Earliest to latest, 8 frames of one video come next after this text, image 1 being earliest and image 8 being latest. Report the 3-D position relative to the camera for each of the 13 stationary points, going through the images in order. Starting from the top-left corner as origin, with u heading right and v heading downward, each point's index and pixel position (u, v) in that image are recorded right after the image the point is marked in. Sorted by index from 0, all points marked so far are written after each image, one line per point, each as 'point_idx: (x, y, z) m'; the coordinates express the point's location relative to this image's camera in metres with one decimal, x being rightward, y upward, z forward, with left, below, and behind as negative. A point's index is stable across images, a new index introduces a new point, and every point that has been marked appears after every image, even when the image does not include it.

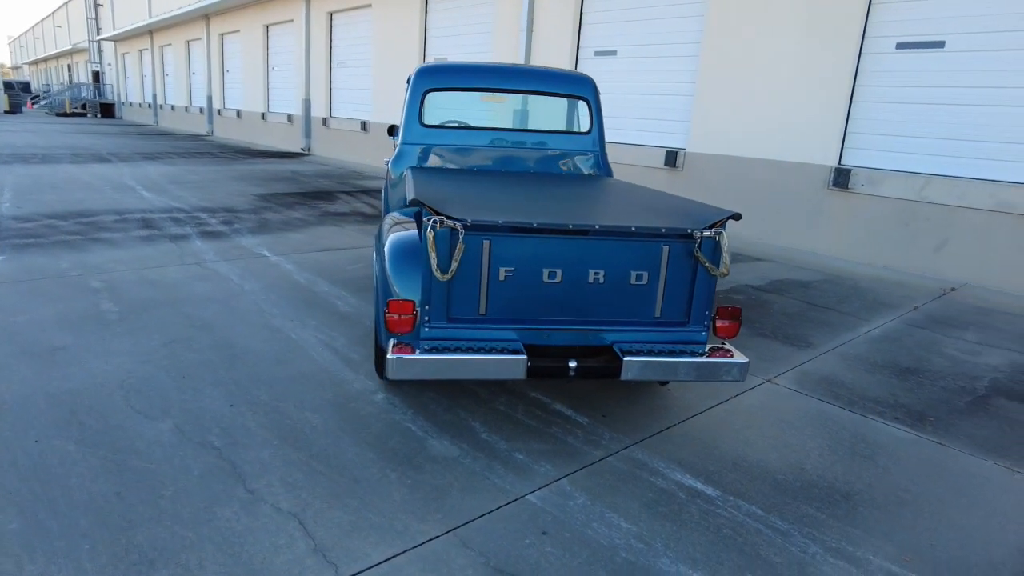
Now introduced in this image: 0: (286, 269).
0: (-2.2, +0.2, +6.3) m
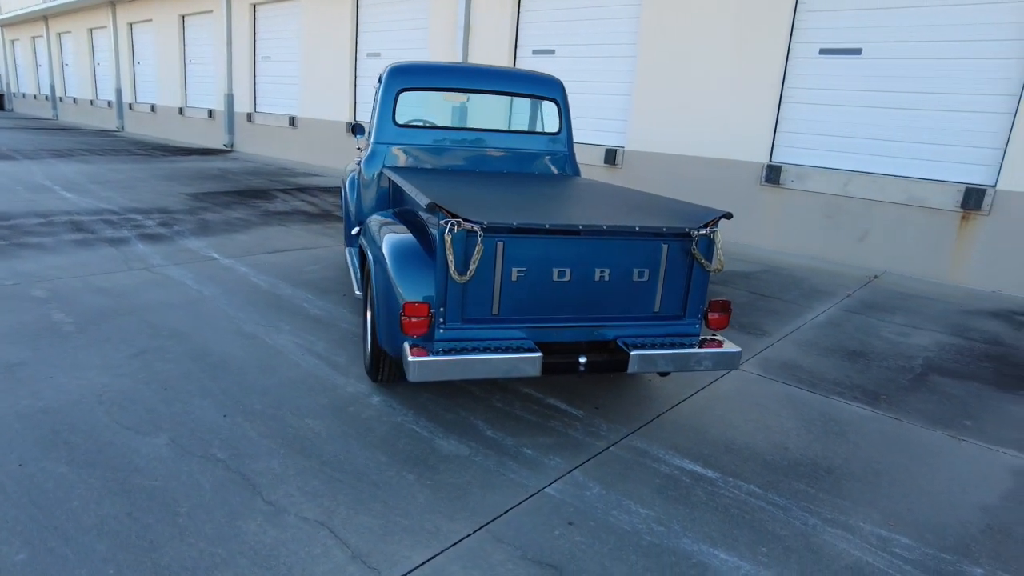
0: (-2.6, +0.1, +6.0) m
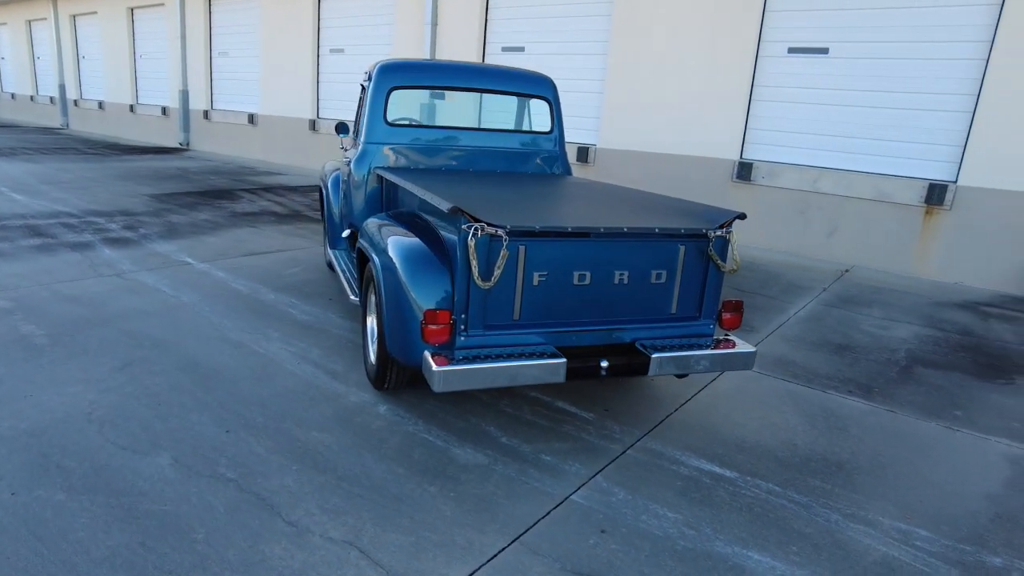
0: (-2.7, +0.1, +5.8) m
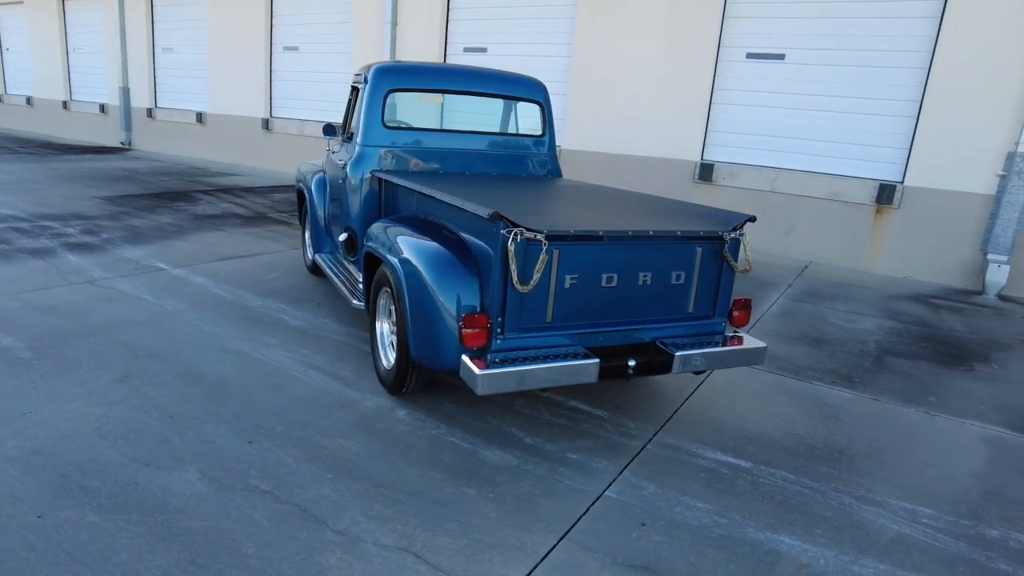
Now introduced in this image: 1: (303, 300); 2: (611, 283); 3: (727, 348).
0: (-2.8, 0.0, +5.6) m
1: (-1.8, -0.1, +5.4) m
2: (+0.5, 0.0, +3.1) m
3: (+1.2, -0.3, +3.4) m
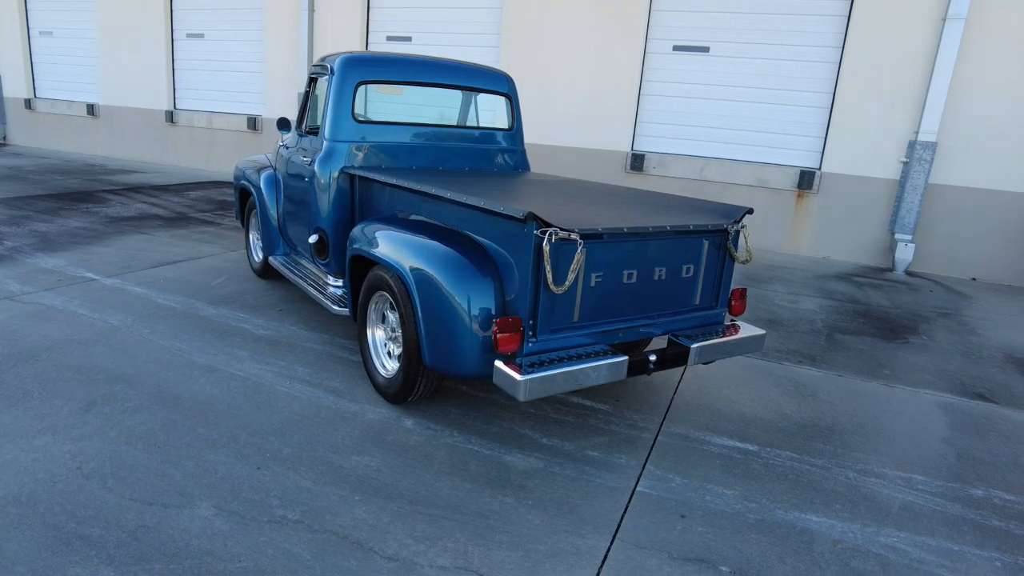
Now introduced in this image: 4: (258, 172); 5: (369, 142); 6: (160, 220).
0: (-3.0, 0.0, +5.1) m
1: (-2.0, -0.2, +5.0) m
2: (+0.6, 0.0, +3.1) m
3: (+1.2, -0.3, +3.5) m
4: (-2.4, +1.1, +5.8) m
5: (-1.0, +1.0, +4.5) m
6: (-4.2, +0.8, +7.6) m
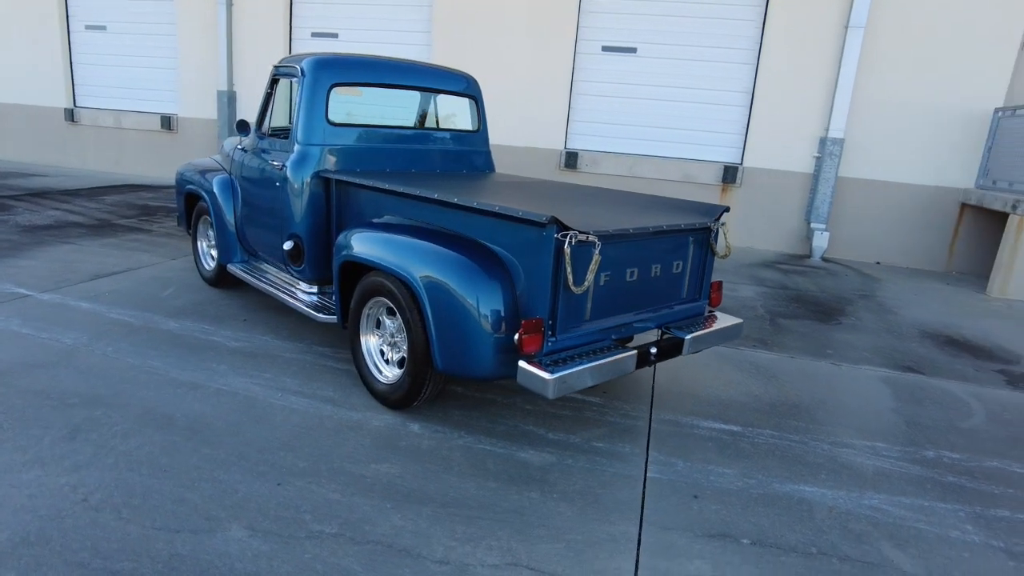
0: (-3.2, -0.2, +4.7) m
1: (-2.2, -0.2, +4.8) m
2: (+0.6, +0.1, +3.3) m
3: (+1.2, -0.2, +3.7) m
4: (-2.7, +1.0, +5.5) m
5: (-1.2, +1.0, +4.4) m
6: (-4.8, +0.7, +7.1) m
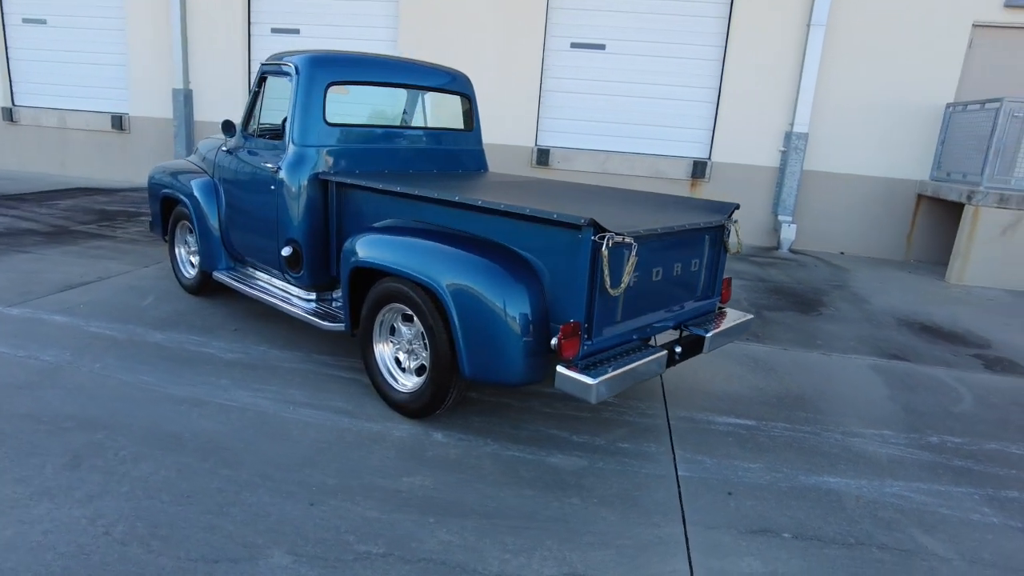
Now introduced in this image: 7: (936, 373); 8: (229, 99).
0: (-3.2, -0.3, +4.4) m
1: (-2.2, -0.3, +4.6) m
2: (+0.7, +0.1, +3.3) m
3: (+1.3, -0.2, +3.8) m
4: (-2.8, +0.9, +5.2) m
5: (-1.2, +1.0, +4.2) m
6: (-5.0, +0.5, +6.6) m
7: (+3.3, -0.7, +5.0) m
8: (-4.6, +3.1, +10.3) m
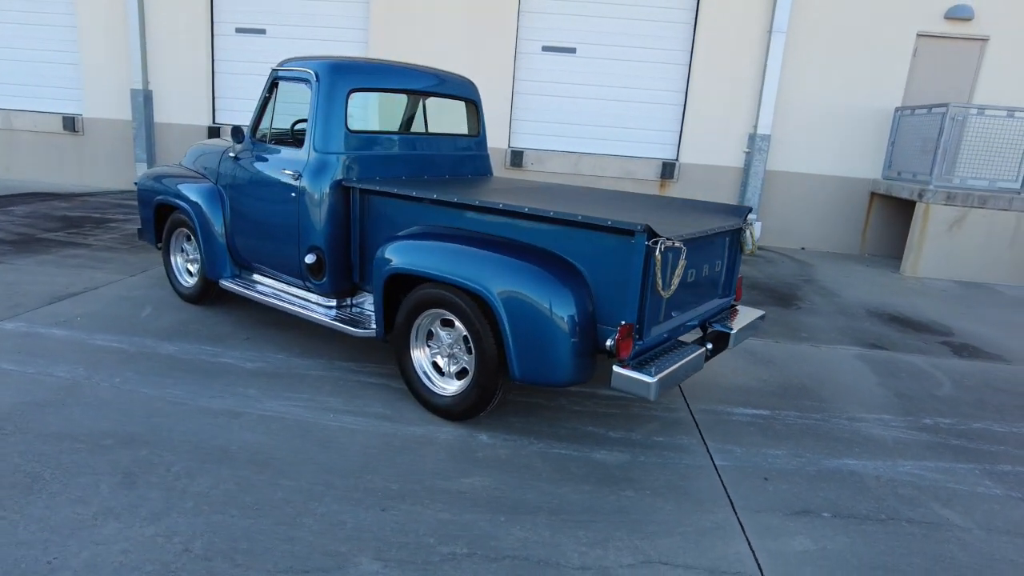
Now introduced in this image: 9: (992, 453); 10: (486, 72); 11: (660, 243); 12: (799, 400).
0: (-3.0, -0.3, +4.3) m
1: (-2.0, -0.4, +4.5) m
2: (+1.0, +0.1, +3.5) m
3: (+1.5, -0.2, +4.0) m
4: (-2.7, +0.8, +5.1) m
5: (-1.0, +0.9, +4.2) m
6: (-5.0, +0.4, +6.3) m
7: (+3.4, -0.6, +5.3) m
8: (-5.0, +3.0, +10.0) m
9: (+2.9, -1.0, +3.8) m
10: (-0.4, +3.4, +9.9) m
11: (+0.7, +0.2, +2.9) m
12: (+2.0, -0.8, +4.4) m
